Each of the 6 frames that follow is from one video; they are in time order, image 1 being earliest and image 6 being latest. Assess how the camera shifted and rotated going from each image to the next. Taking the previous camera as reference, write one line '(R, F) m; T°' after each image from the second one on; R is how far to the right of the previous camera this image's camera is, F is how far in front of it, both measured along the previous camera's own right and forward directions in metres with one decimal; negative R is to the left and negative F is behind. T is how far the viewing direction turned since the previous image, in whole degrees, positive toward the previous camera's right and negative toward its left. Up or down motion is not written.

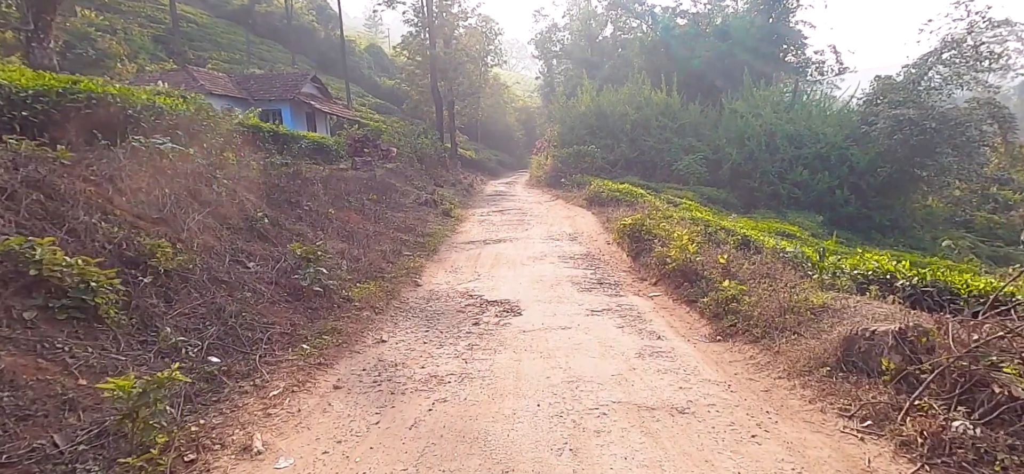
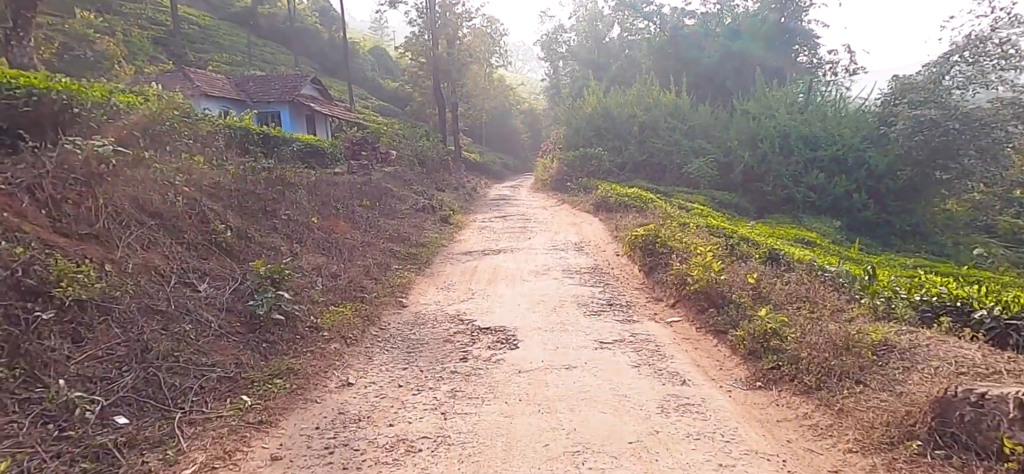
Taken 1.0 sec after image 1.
(+0.1, +1.0) m; -1°
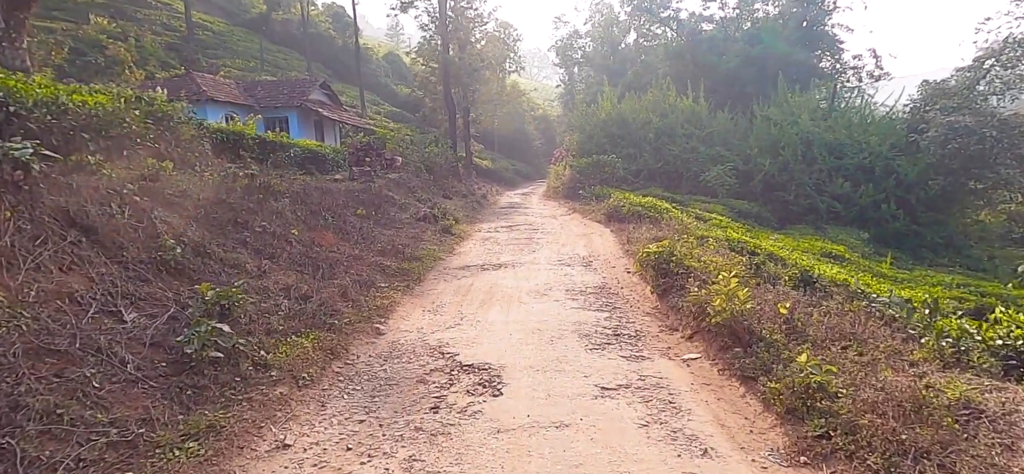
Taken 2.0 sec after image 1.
(+0.2, +1.0) m; -1°
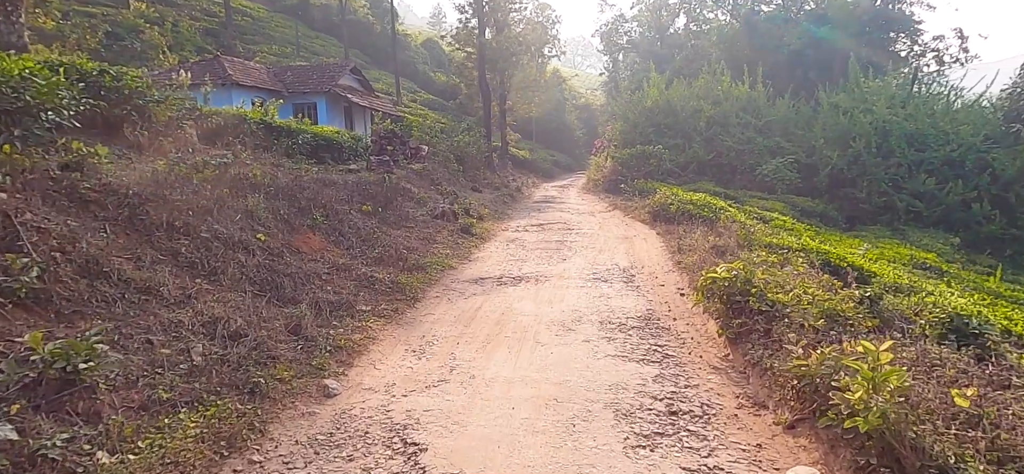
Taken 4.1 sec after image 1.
(+0.2, +2.1) m; -4°
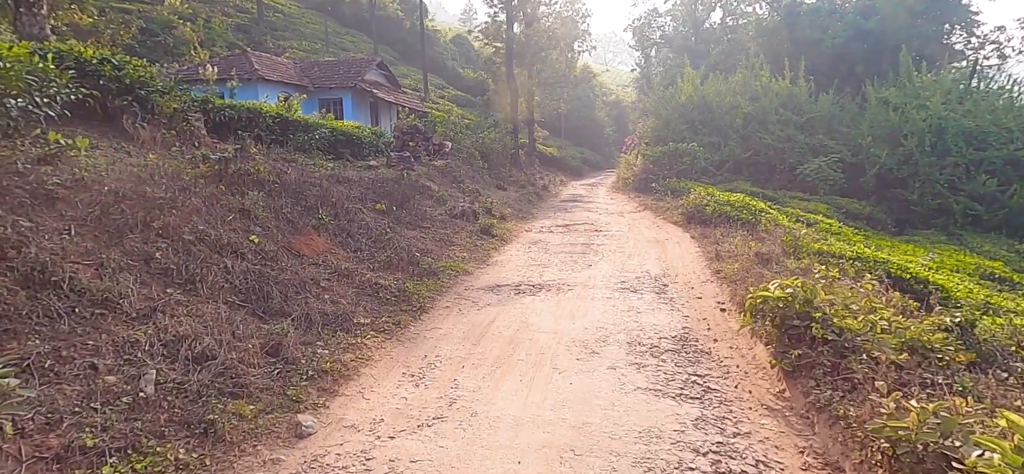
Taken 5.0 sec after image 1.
(+0.1, +0.8) m; -3°
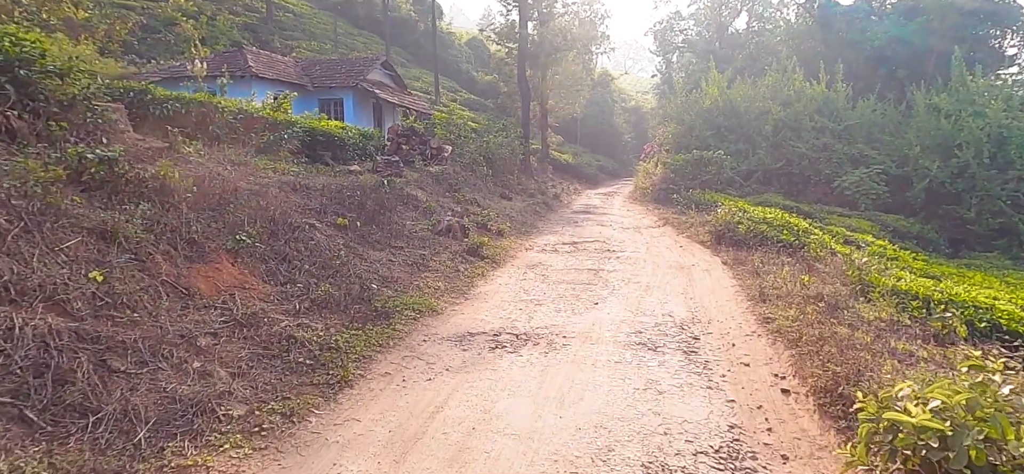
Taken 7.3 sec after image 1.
(+0.4, +2.2) m; -2°
